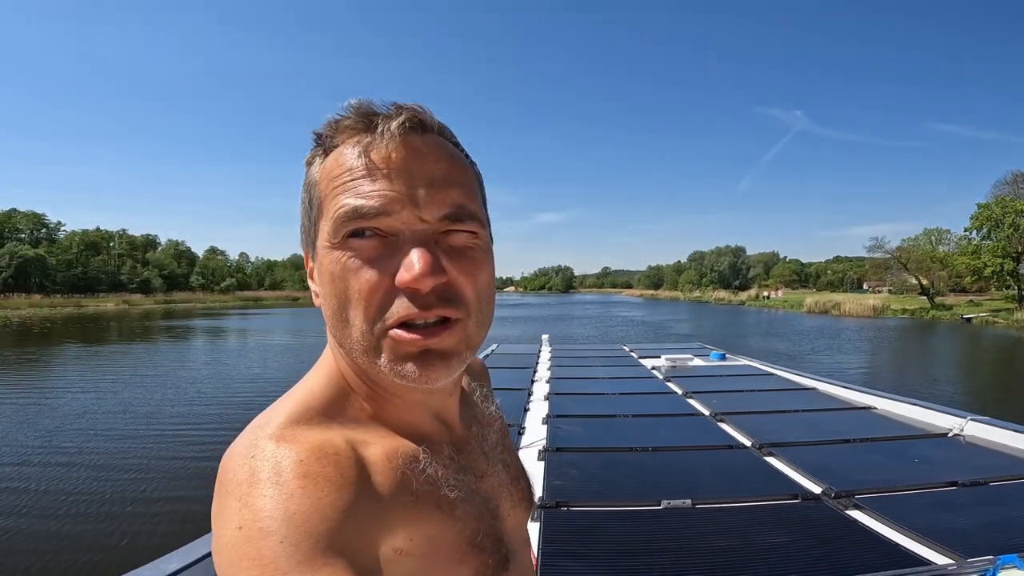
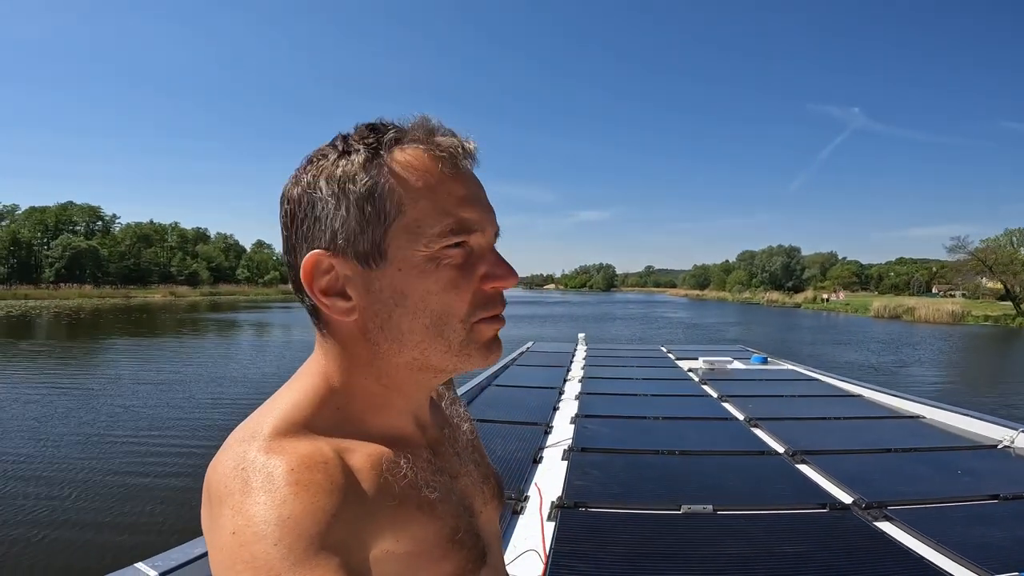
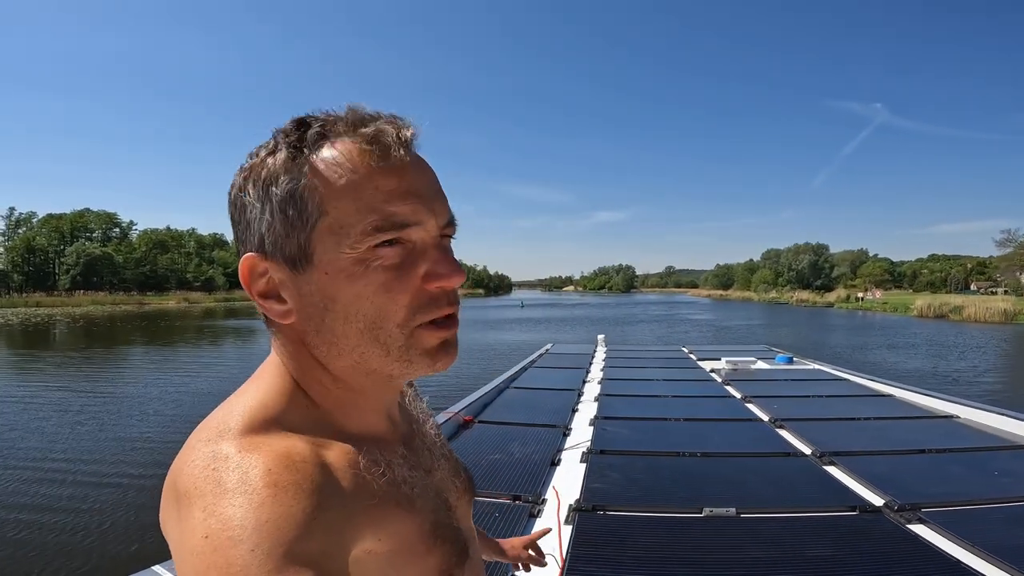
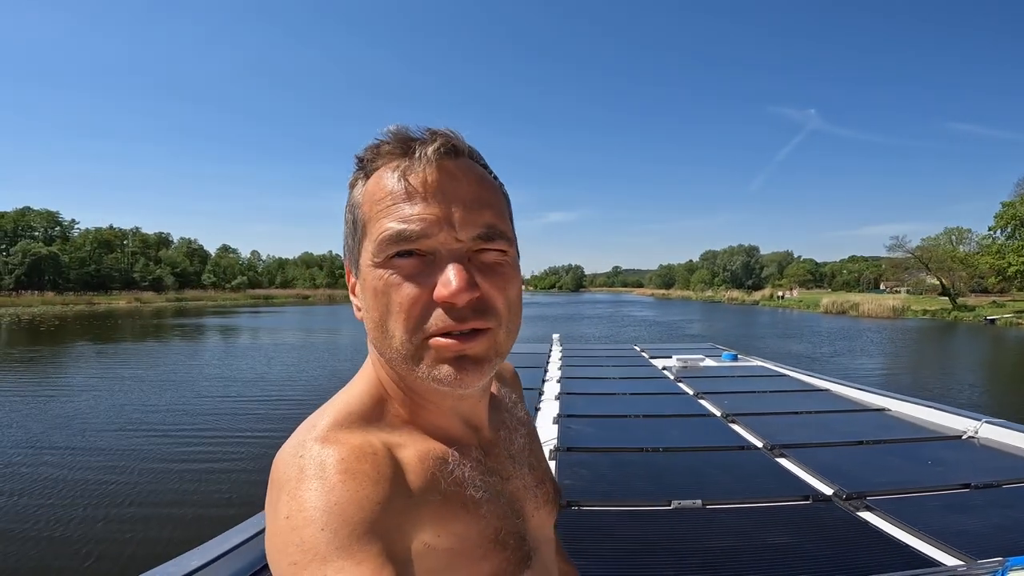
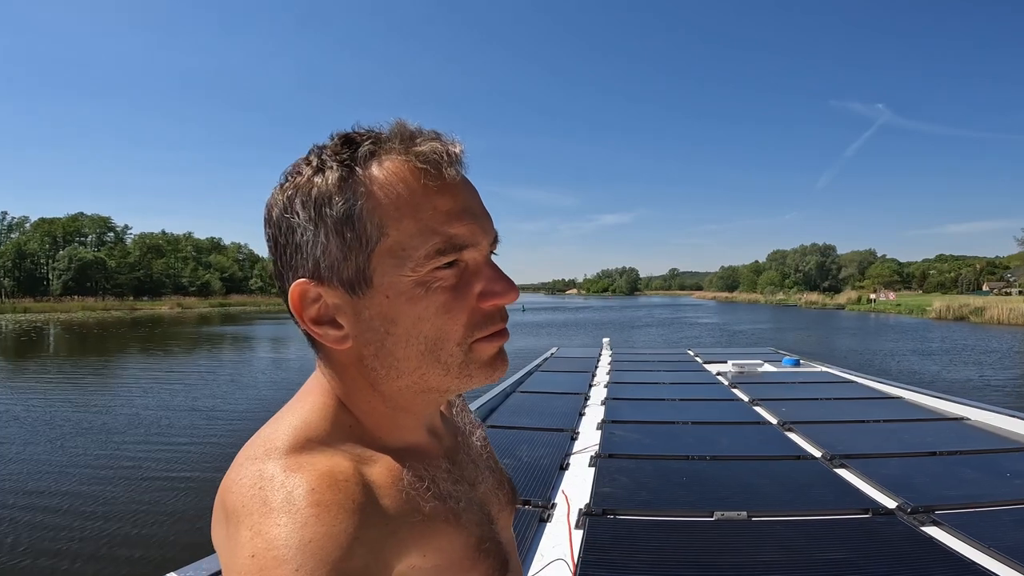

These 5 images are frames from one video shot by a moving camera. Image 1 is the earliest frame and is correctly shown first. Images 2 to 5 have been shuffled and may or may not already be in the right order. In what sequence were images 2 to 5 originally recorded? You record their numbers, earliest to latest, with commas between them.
4, 2, 3, 5
